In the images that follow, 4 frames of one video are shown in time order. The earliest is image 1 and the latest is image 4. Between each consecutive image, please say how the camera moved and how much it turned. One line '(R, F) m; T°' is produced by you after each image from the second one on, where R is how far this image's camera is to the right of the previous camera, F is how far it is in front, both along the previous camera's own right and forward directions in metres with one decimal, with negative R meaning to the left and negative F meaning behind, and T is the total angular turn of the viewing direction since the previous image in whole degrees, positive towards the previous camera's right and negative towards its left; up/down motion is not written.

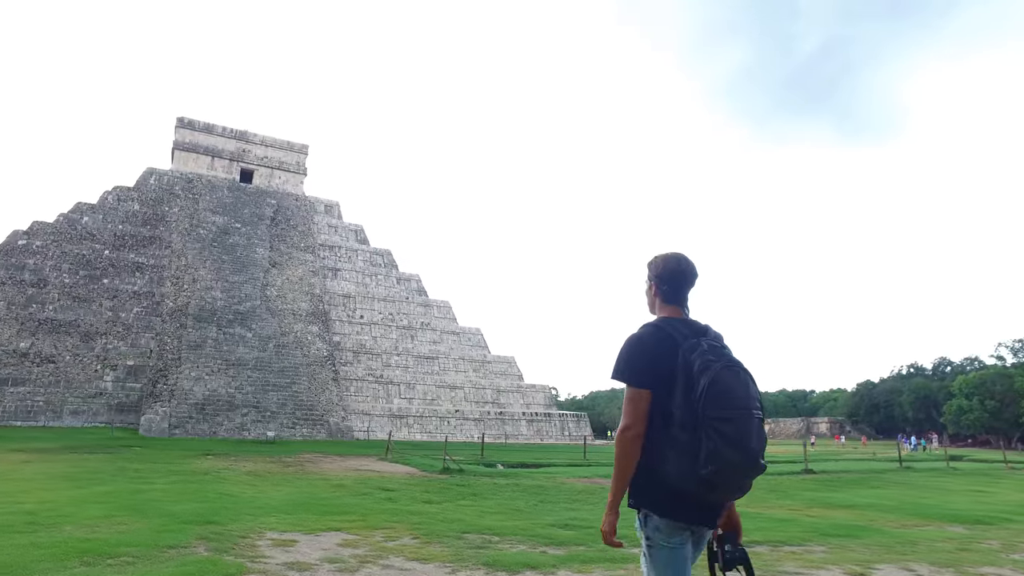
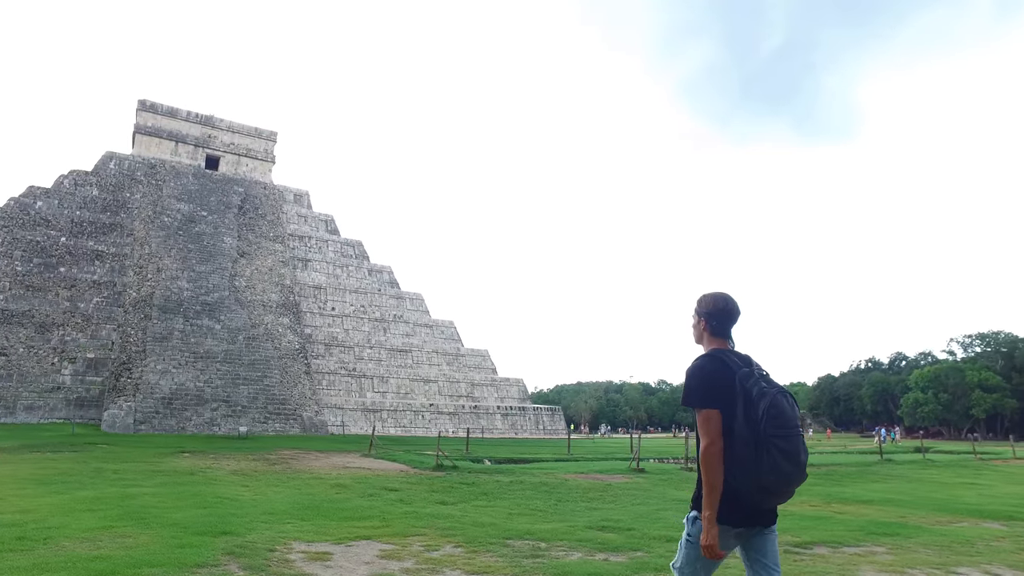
(-0.7, +0.5) m; +3°
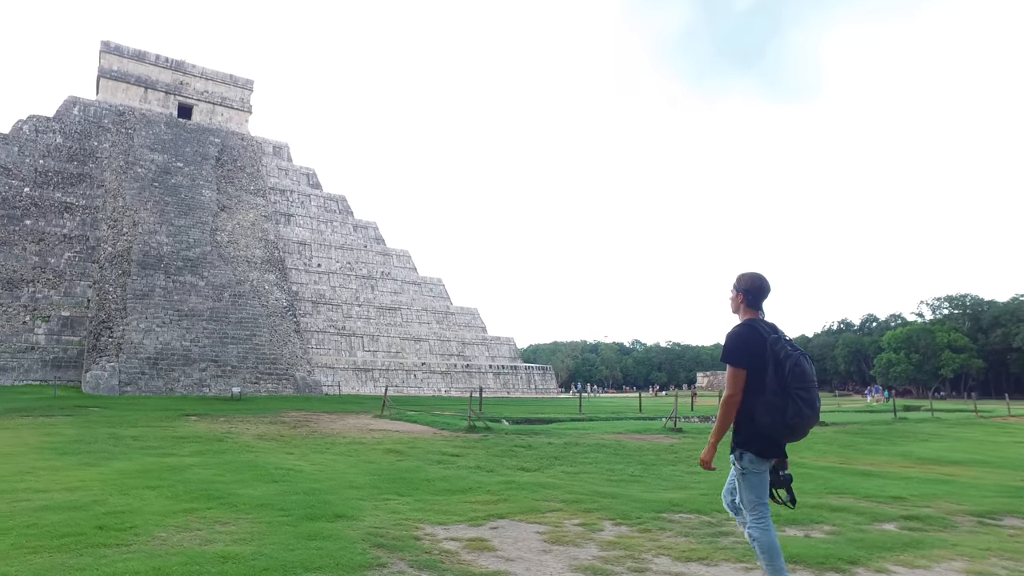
(-1.3, +1.0) m; +3°
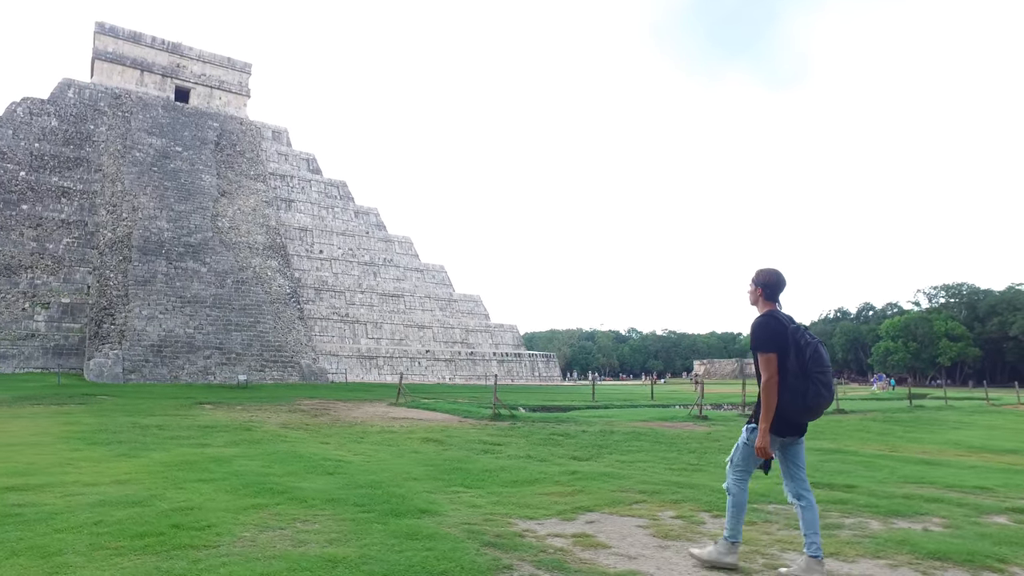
(-0.6, +0.3) m; +1°
